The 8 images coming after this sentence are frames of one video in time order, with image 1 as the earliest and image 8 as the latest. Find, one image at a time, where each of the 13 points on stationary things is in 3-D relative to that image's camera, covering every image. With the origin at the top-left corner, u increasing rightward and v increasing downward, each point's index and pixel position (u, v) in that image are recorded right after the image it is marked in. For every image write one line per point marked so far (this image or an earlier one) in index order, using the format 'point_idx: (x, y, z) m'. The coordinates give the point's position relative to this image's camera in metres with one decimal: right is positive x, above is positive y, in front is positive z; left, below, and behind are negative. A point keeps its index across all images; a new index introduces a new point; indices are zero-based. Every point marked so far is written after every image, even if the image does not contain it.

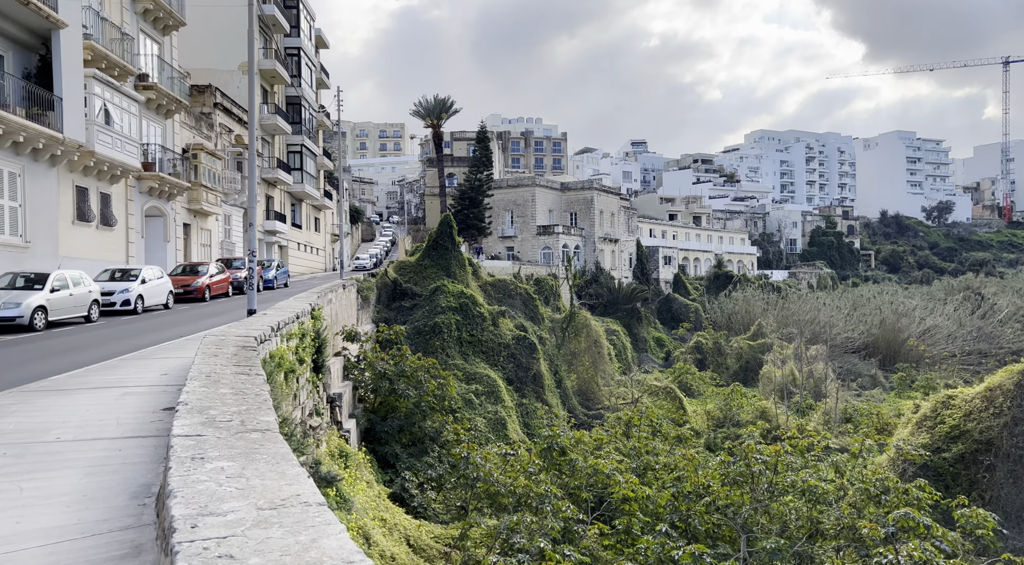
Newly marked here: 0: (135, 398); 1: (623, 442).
0: (-3.5, -1.1, +7.1) m
1: (+2.6, -3.7, +17.7) m
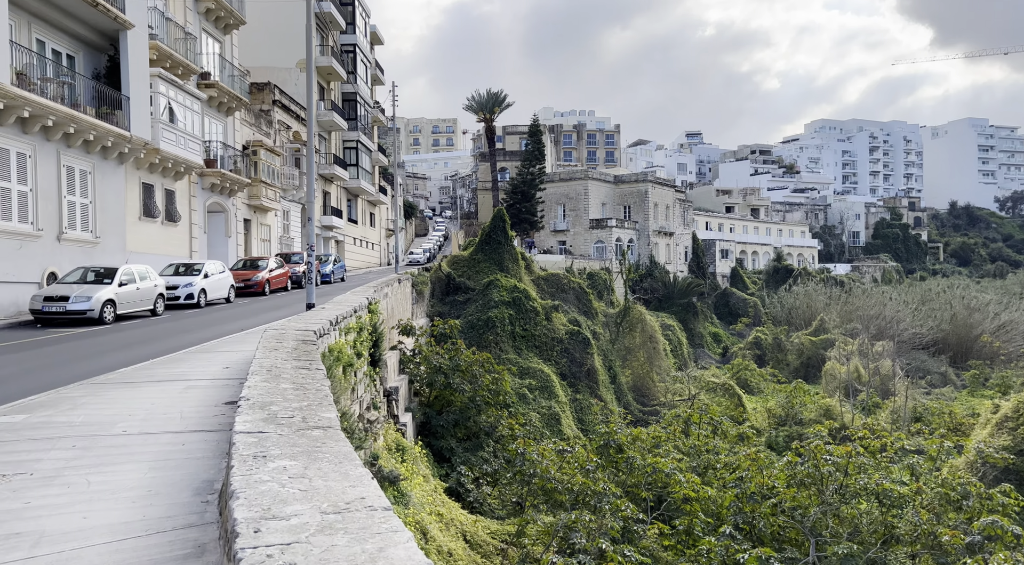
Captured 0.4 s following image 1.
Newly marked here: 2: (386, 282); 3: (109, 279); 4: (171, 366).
0: (-2.9, -1.0, +7.2) m
1: (+3.8, -3.6, +17.3) m
2: (-3.1, 0.0, +19.3) m
3: (-8.7, +0.1, +16.8) m
4: (-3.9, -1.0, +8.8) m
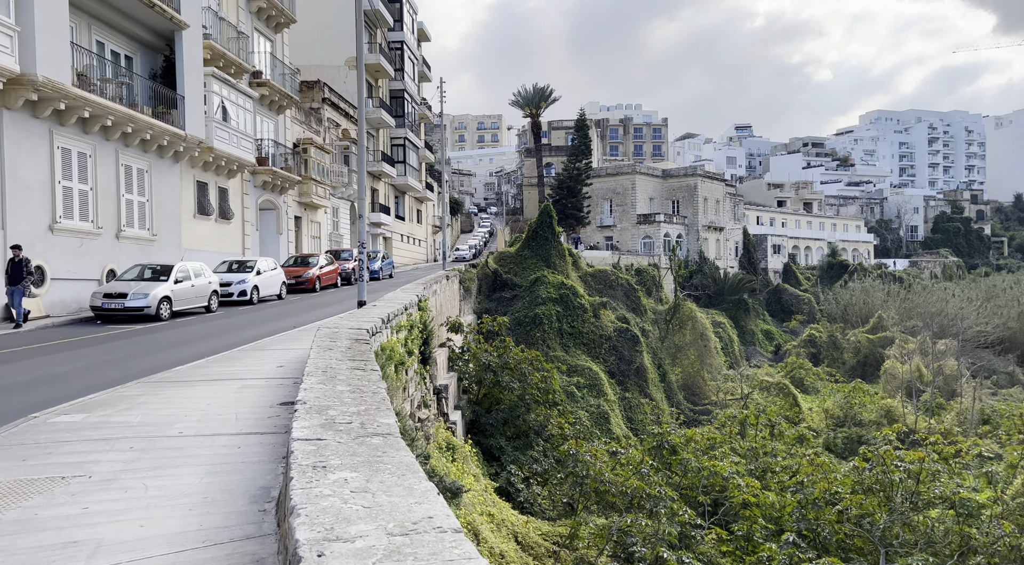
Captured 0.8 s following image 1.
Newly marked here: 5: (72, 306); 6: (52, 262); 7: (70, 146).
0: (-2.4, -1.0, +7.1) m
1: (+4.9, -3.5, +16.9) m
2: (-1.9, +0.1, +19.2) m
3: (-7.6, +0.1, +17.0) m
4: (-3.3, -0.9, +8.8) m
5: (-9.9, -0.5, +17.5) m
6: (-10.1, +0.4, +16.9) m
7: (-10.1, +3.1, +17.6) m
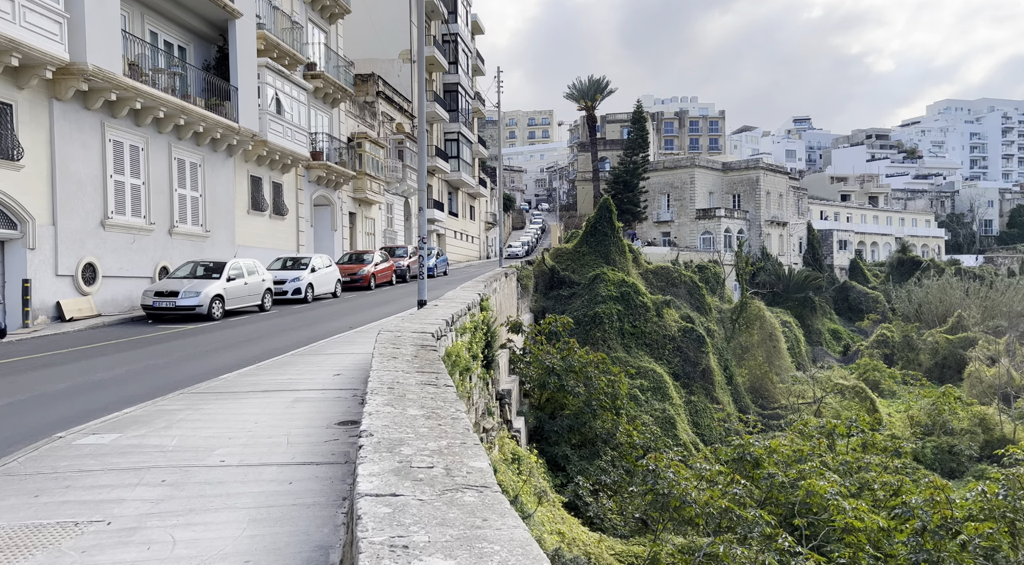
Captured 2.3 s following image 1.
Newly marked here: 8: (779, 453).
0: (-1.6, -1.0, +6.2) m
1: (+6.3, -3.5, +15.5) m
2: (-0.4, +0.2, +18.3) m
3: (-6.2, +0.2, +16.5) m
4: (-2.4, -0.9, +8.0) m
5: (-8.5, -0.5, +17.1) m
6: (-8.7, +0.5, +16.5) m
7: (-8.6, +3.2, +17.2) m
8: (+5.1, -3.3, +15.0) m
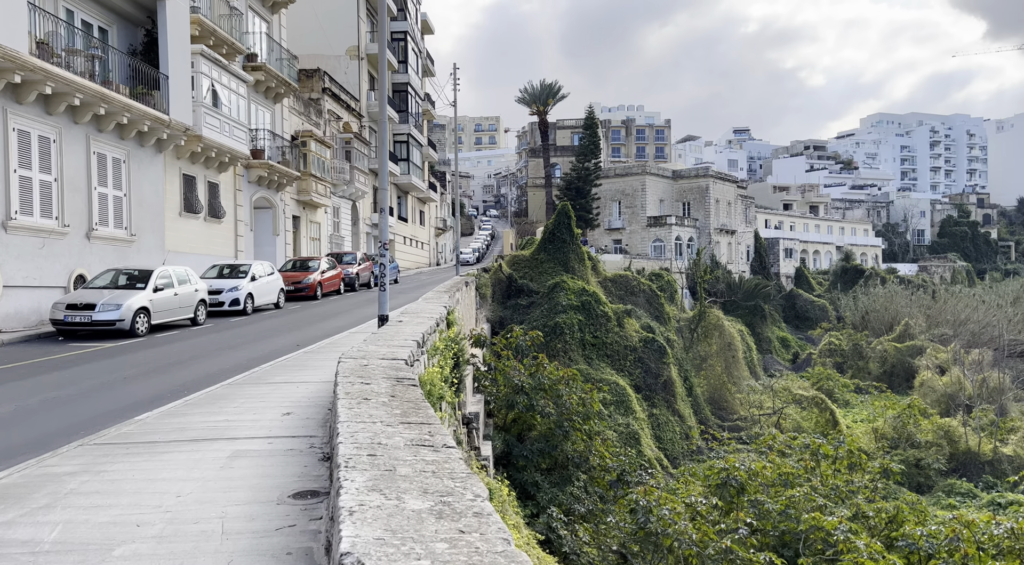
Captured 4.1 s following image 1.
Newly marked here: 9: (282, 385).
0: (-1.6, -1.1, +4.8) m
1: (+5.6, -3.7, +14.5) m
2: (-1.2, -0.1, +16.9) m
3: (-6.9, 0.0, +14.6) m
4: (-2.5, -1.0, +6.4) m
5: (-9.3, -0.7, +15.1) m
6: (-9.4, +0.3, +14.5) m
7: (-9.4, +3.0, +15.2) m
8: (+4.5, -3.5, +14.0) m
9: (-2.3, -1.0, +7.5) m
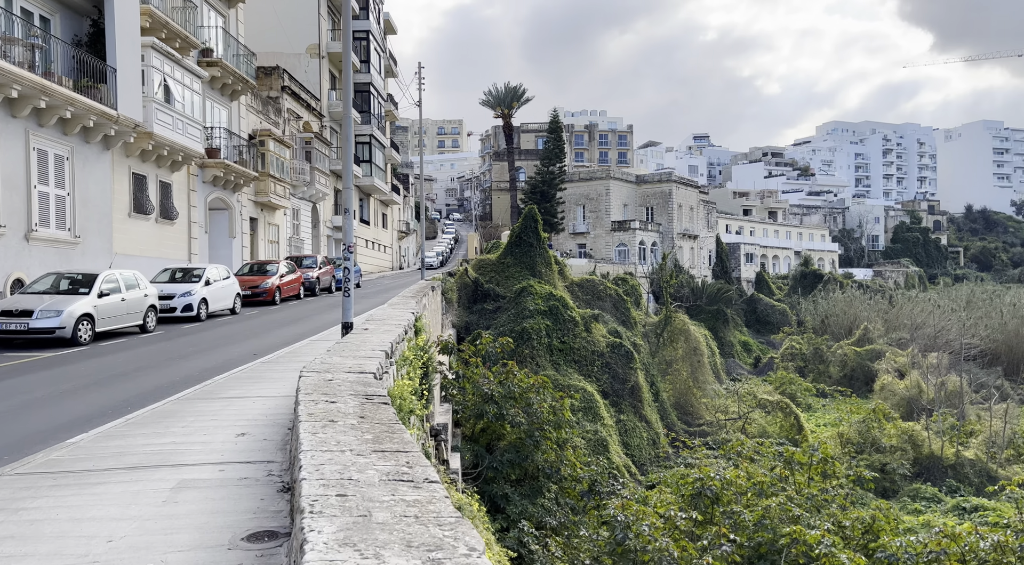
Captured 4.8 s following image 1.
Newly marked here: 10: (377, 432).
0: (-1.7, -1.1, +4.2) m
1: (+5.0, -3.8, +14.3) m
2: (-1.9, -0.2, +16.3) m
3: (-7.5, -0.1, +13.7) m
4: (-2.7, -1.1, +5.8) m
5: (-9.8, -0.8, +14.1) m
6: (-9.9, +0.2, +13.5) m
7: (-10.0, +2.9, +14.2) m
8: (+4.0, -3.6, +13.6) m
9: (-2.5, -1.0, +6.9) m
10: (-0.7, -0.8, +4.0) m
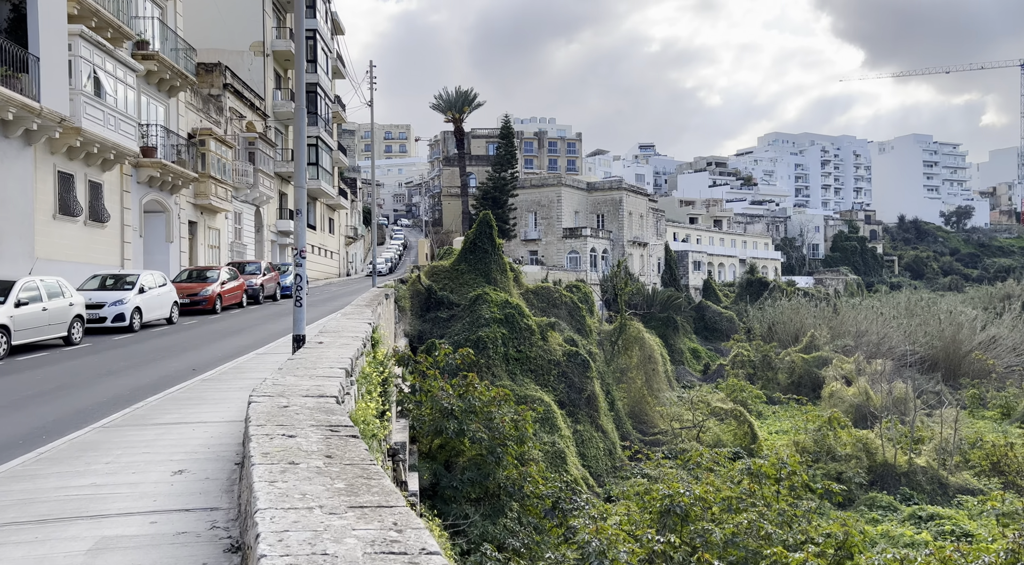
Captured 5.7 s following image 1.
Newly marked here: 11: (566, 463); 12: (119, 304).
0: (-1.7, -1.2, +3.3) m
1: (+4.3, -3.9, +13.8) m
2: (-2.7, -0.3, +15.4) m
3: (-8.1, -0.2, +12.5) m
4: (-2.8, -1.1, +4.9) m
5: (-10.5, -0.9, +12.7) m
6: (-10.5, +0.1, +12.0) m
7: (-10.6, +2.8, +12.8) m
8: (+3.3, -3.7, +13.1) m
9: (-2.7, -1.1, +6.0) m
10: (-0.7, -0.8, +3.3) m
11: (+1.5, -4.7, +19.9) m
12: (-8.6, -0.5, +16.9) m
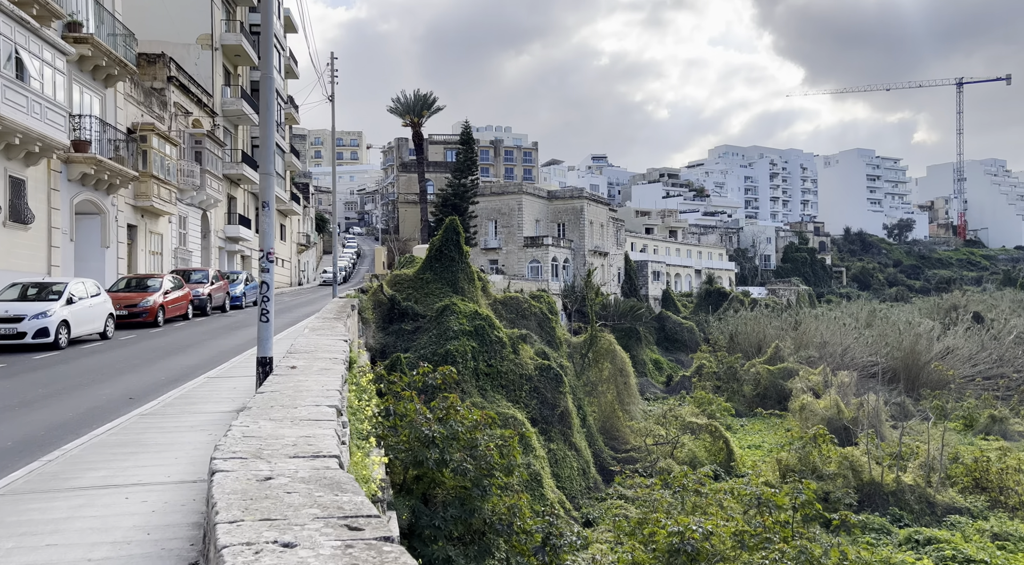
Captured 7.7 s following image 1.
0: (-1.2, -1.2, +1.7) m
1: (+4.1, -4.1, +12.6) m
2: (-3.0, -0.5, +13.7) m
3: (-8.2, -0.3, +10.4) m
4: (-2.4, -1.2, +3.2) m
5: (-10.6, -1.0, +10.5) m
6: (-10.6, 0.0, +9.9) m
7: (-10.7, +2.6, +10.6) m
8: (+3.1, -3.9, +11.8) m
9: (-2.3, -1.2, +4.3) m
10: (-0.2, -0.8, +1.7) m
11: (+0.9, -4.9, +18.4) m
12: (-8.9, -0.6, +14.9) m
